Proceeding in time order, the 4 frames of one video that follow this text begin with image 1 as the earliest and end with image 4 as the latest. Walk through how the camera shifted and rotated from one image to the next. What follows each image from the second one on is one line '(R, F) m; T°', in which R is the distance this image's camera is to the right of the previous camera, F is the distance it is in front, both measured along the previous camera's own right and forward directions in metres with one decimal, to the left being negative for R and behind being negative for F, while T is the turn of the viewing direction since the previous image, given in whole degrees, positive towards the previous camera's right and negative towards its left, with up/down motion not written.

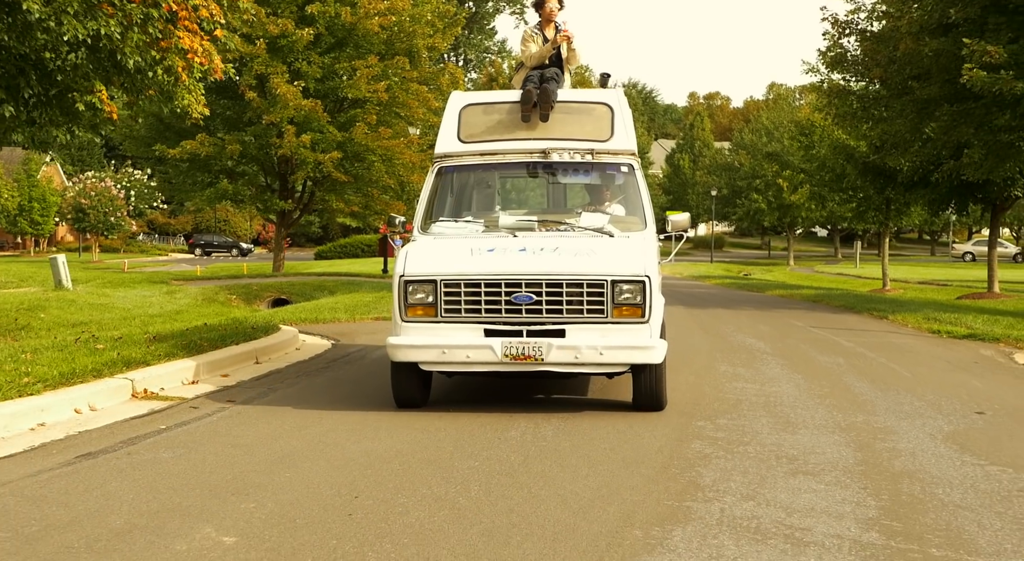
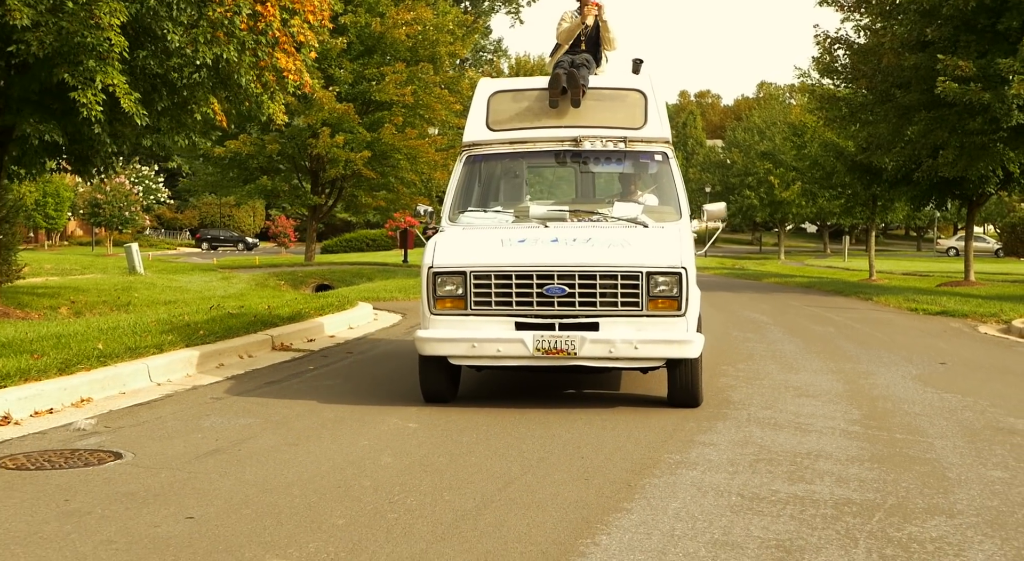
(-0.7, -2.7) m; 0°
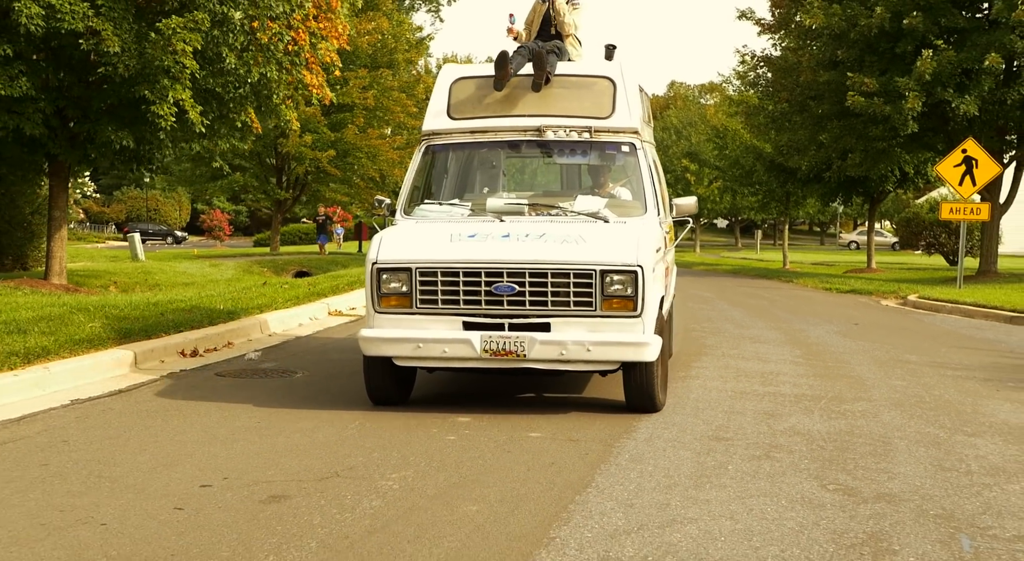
(-1.3, -3.3) m; +4°
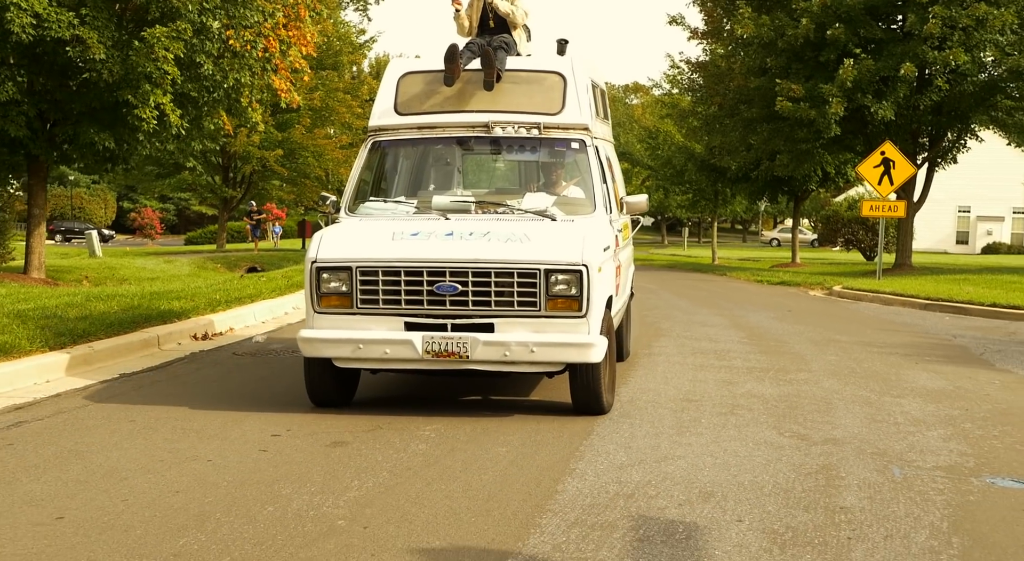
(-0.6, -1.4) m; +4°
